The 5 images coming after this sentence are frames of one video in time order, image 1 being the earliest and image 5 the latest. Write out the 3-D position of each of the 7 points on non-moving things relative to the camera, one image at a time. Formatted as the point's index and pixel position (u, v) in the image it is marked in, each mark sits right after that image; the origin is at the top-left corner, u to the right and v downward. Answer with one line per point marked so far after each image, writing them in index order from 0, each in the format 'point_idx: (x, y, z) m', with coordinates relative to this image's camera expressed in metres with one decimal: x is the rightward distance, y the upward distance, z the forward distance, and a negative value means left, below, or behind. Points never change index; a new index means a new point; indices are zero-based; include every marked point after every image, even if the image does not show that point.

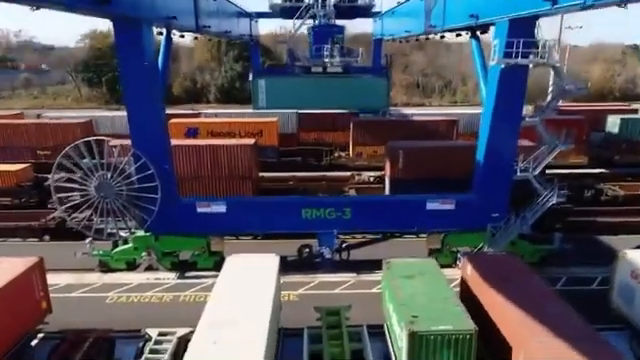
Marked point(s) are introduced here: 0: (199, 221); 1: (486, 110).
0: (-4.1, -1.4, +17.7) m
1: (+5.5, +2.3, +17.2) m
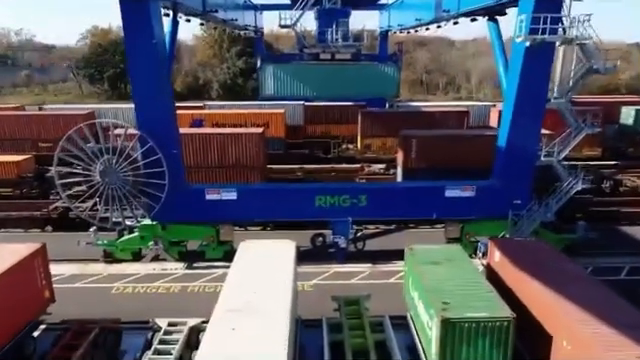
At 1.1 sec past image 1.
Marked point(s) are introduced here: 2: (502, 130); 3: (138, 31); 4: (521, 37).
0: (-3.7, -1.0, +17.0) m
1: (+6.0, +2.8, +16.4) m
2: (+5.9, +1.6, +16.9) m
3: (-5.3, +4.3, +15.0) m
4: (+5.8, +4.1, +14.9) m
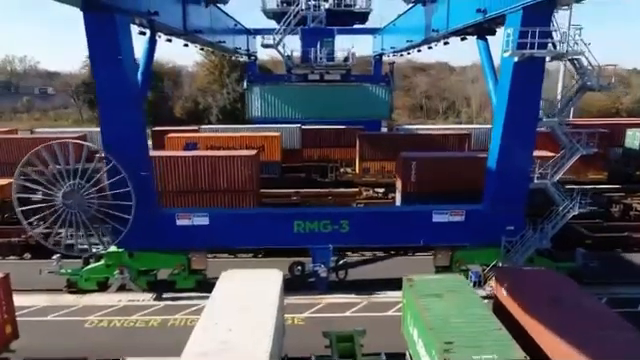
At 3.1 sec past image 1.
0: (-4.3, -1.7, +15.9) m
1: (+5.3, +2.1, +15.5) m
2: (+5.3, +0.9, +15.9) m
3: (-5.9, +3.7, +14.2) m
4: (+5.1, +3.5, +14.0) m
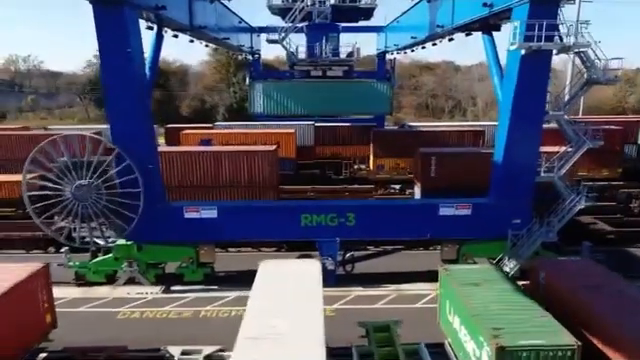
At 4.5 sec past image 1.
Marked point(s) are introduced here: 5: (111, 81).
0: (-4.1, -1.5, +16.0) m
1: (+5.6, +2.3, +15.5) m
2: (+5.5, +1.1, +16.0) m
3: (-5.7, +3.9, +14.3) m
4: (+5.3, +3.7, +14.0) m
5: (-5.9, +2.8, +14.6) m
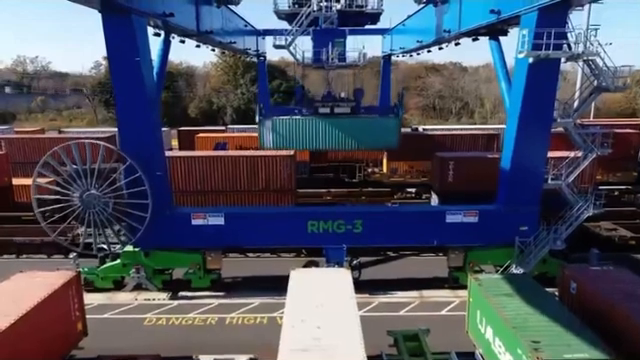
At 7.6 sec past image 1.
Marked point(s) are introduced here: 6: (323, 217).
0: (-3.9, -1.7, +16.1) m
1: (+5.8, +2.1, +15.5) m
2: (+5.7, +0.9, +15.9) m
3: (-5.5, +3.7, +14.4) m
4: (+5.5, +3.5, +14.0) m
5: (-5.7, +2.6, +14.7) m
6: (+0.1, -1.2, +16.0) m
